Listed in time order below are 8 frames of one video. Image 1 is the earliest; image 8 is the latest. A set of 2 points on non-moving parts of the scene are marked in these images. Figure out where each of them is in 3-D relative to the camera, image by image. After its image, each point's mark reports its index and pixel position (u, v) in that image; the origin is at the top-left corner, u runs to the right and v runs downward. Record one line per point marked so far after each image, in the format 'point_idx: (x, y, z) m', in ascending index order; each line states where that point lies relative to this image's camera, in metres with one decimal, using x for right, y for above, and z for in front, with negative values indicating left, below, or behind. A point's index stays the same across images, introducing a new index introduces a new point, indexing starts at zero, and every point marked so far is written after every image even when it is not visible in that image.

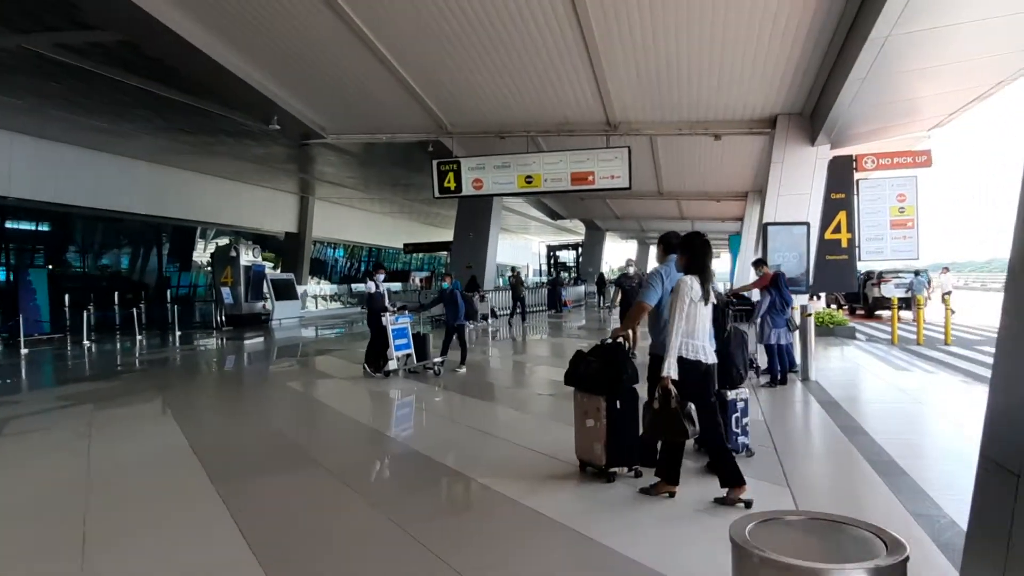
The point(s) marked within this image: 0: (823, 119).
0: (+4.9, +2.6, +10.9) m
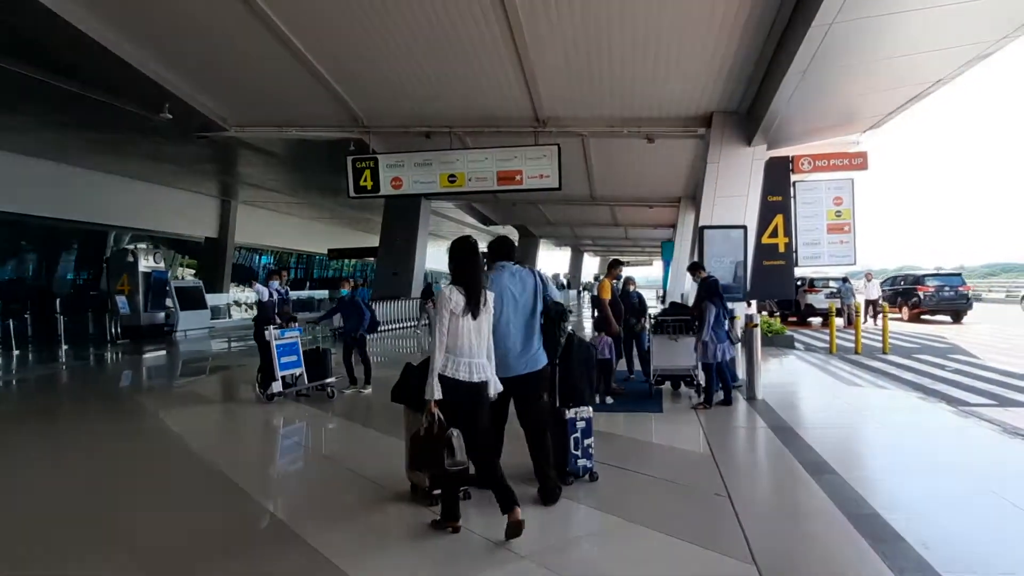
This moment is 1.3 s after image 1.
0: (+3.7, +2.5, +10.3) m
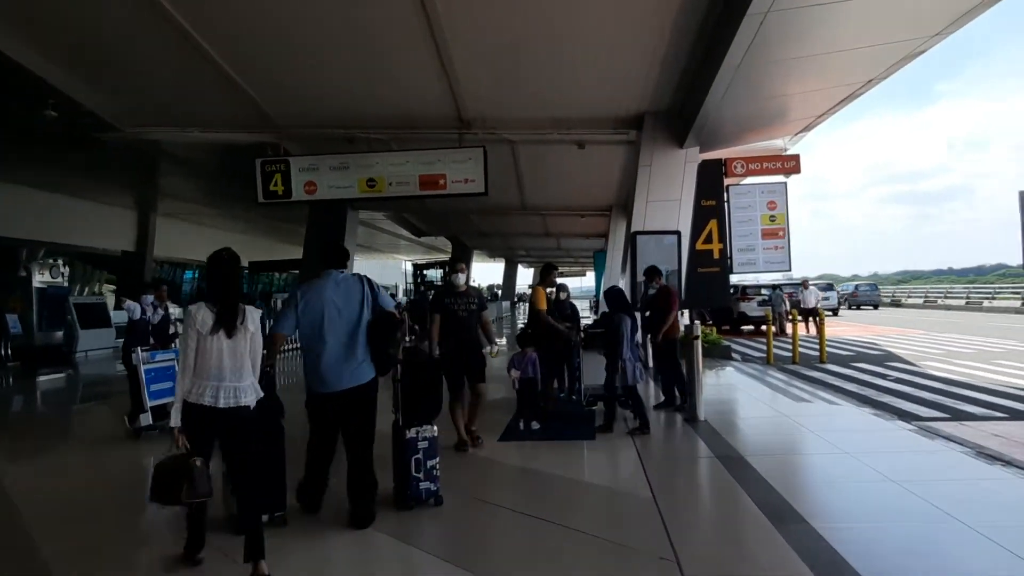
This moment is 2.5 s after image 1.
0: (+2.6, +2.4, +9.9) m
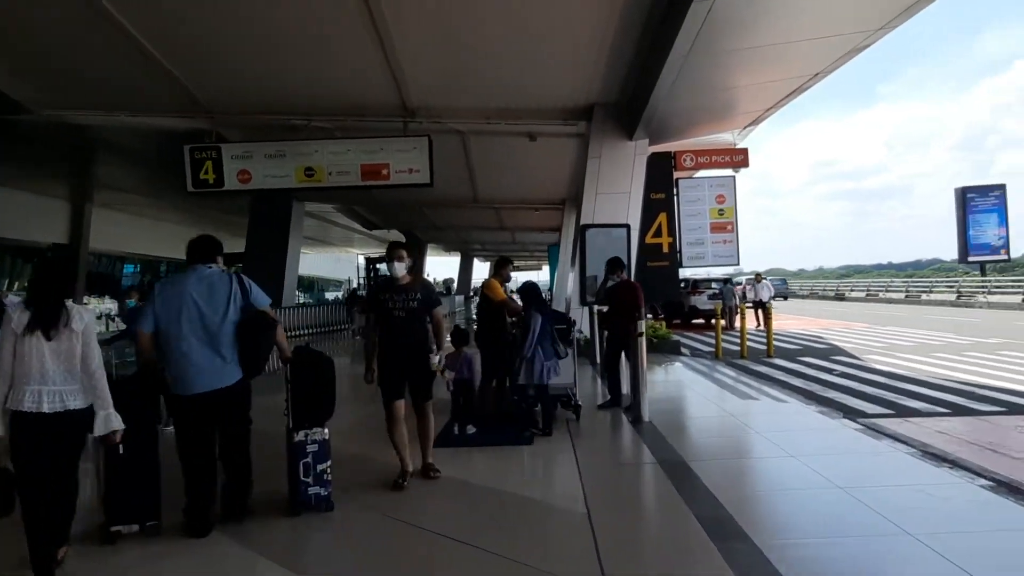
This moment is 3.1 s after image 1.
0: (+1.8, +2.5, +9.7) m
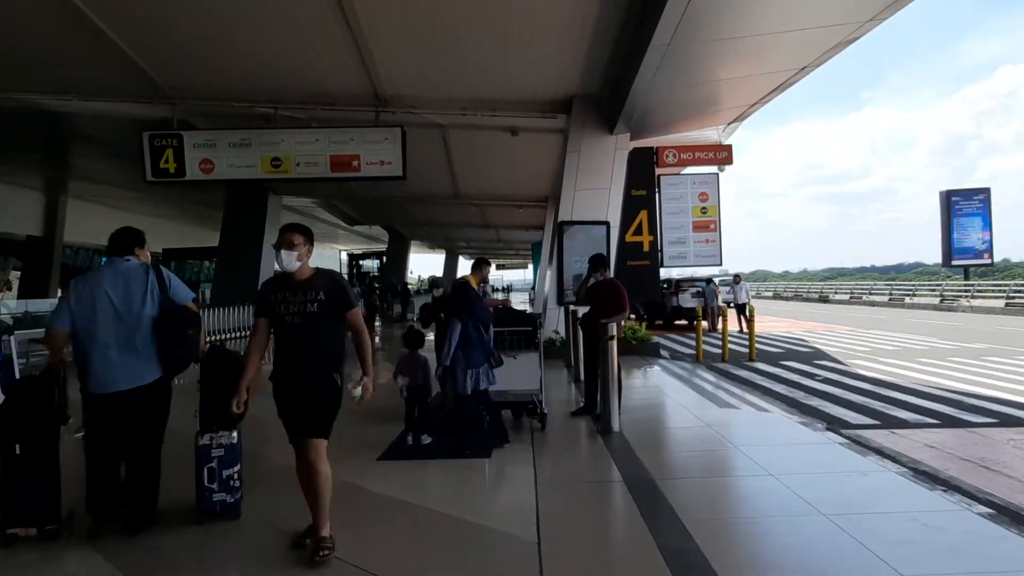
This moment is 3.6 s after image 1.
0: (+1.5, +2.5, +9.4) m
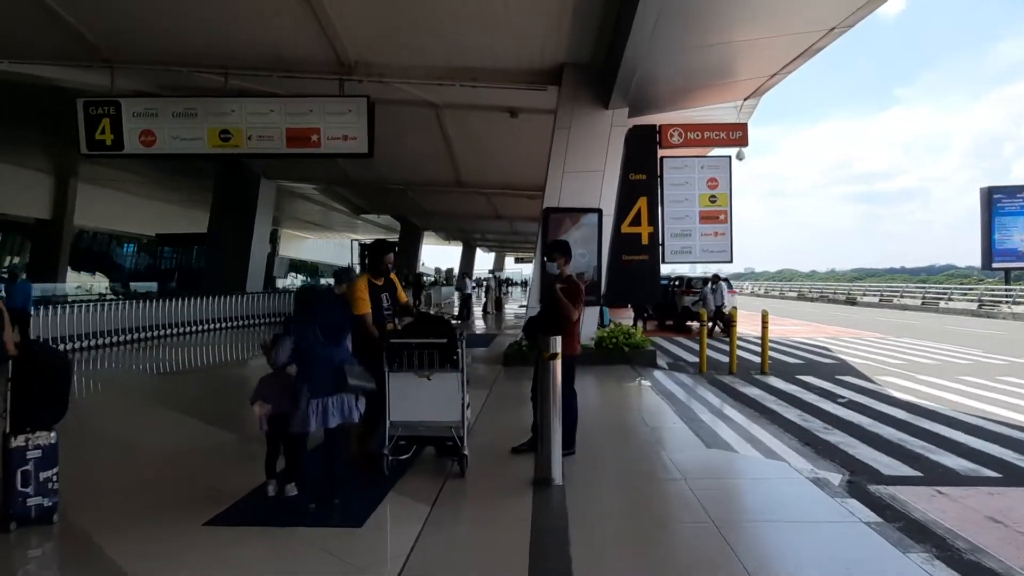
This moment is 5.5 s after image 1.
0: (+1.2, +2.5, +8.0) m
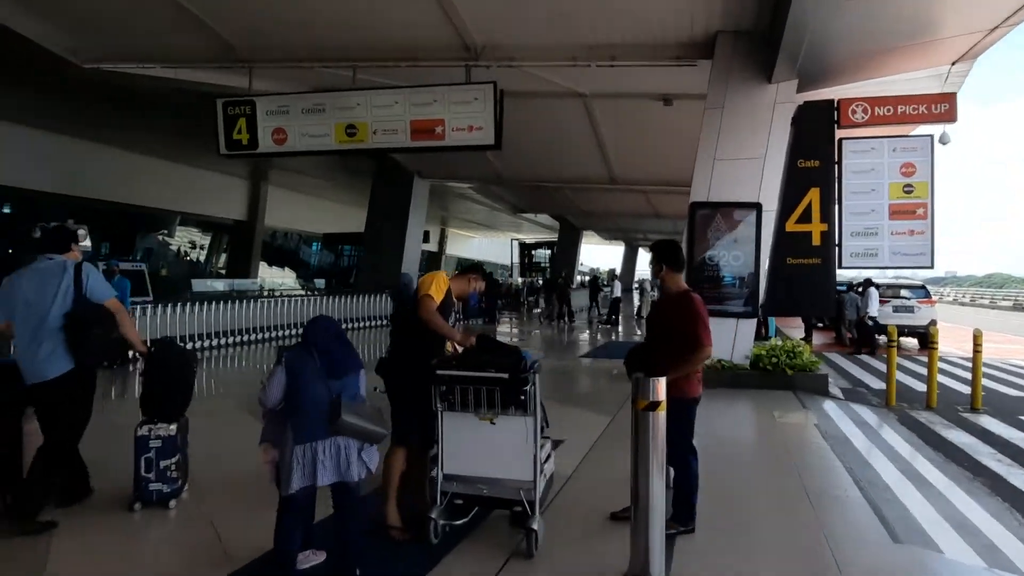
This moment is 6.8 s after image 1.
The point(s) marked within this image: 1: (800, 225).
0: (+2.6, +2.4, +6.6) m
1: (+3.3, +0.7, +7.8) m
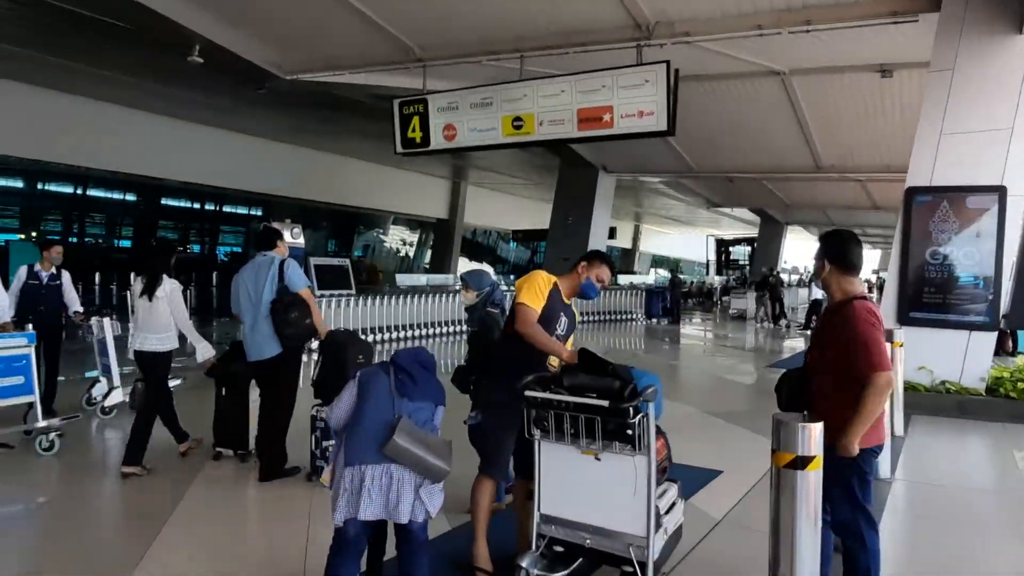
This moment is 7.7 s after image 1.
0: (+3.9, +2.4, +5.1) m
1: (+4.9, +0.7, +6.1) m
